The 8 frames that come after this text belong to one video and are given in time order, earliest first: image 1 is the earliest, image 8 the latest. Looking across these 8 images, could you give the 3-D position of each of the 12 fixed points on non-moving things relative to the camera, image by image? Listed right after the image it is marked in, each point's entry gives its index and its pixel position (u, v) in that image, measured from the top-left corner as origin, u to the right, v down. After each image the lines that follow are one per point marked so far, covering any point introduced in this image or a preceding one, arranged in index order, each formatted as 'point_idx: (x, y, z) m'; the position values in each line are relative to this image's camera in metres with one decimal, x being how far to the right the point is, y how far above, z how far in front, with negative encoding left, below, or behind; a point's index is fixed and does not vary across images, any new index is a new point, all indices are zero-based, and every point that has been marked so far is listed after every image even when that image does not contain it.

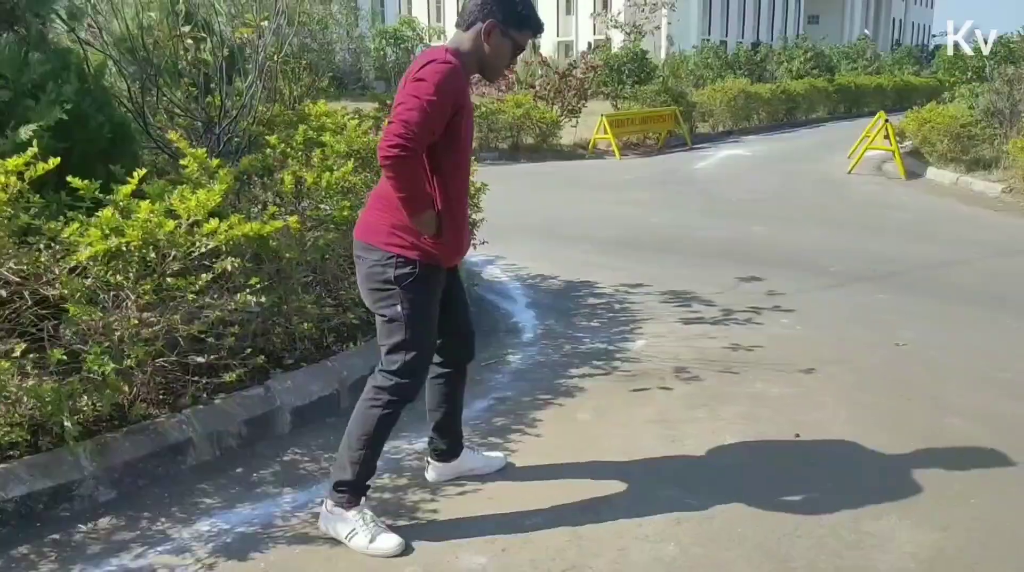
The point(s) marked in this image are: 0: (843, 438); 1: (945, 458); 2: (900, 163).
0: (+1.6, -0.8, +4.0) m
1: (+2.0, -0.8, +3.8) m
2: (+7.4, +2.3, +15.2) m
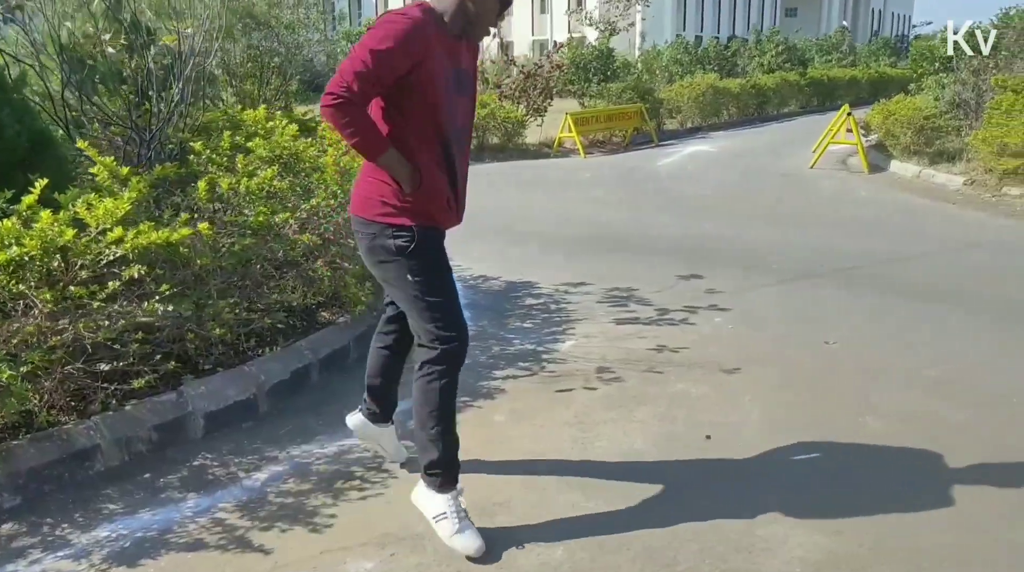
0: (+1.2, -0.8, +4.1) m
1: (+1.6, -0.8, +3.9) m
2: (+6.7, +2.4, +15.4) m
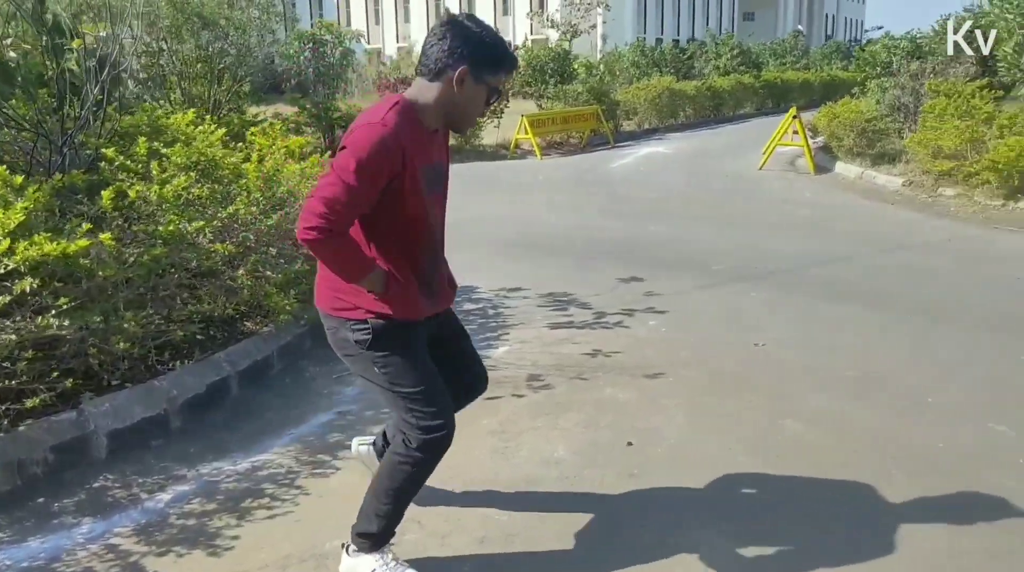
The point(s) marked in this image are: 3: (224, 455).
0: (+0.8, -0.8, +4.0) m
1: (+1.2, -0.8, +3.9) m
2: (+5.8, +2.4, +15.6) m
3: (-1.4, -0.8, +3.9) m
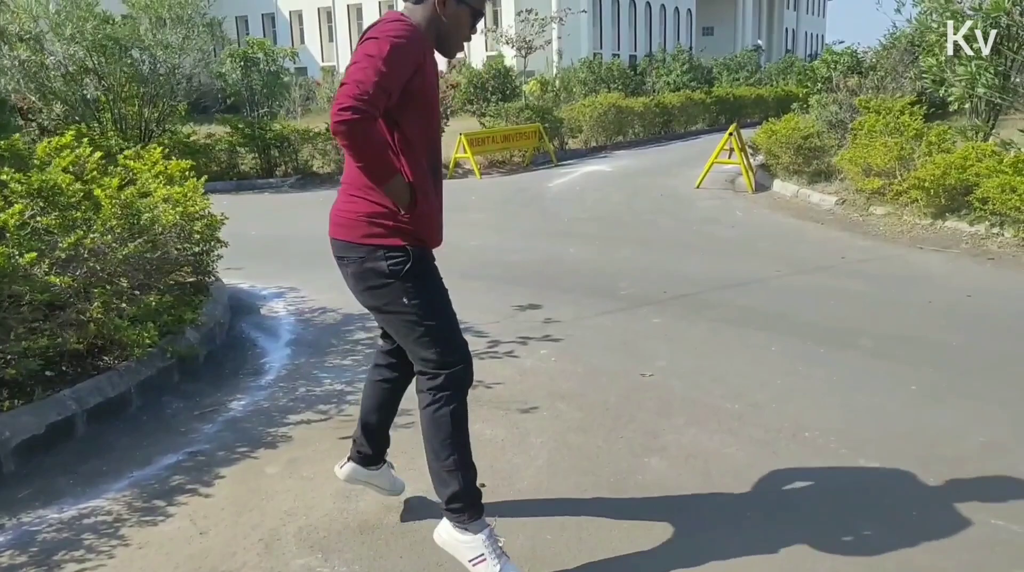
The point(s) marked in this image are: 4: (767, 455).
0: (+0.1, -1.0, +4.0) m
1: (+0.5, -1.0, +3.8) m
2: (+4.6, +2.1, +15.8) m
3: (-2.1, -1.0, +3.7) m
4: (+1.3, -0.9, +4.2) m
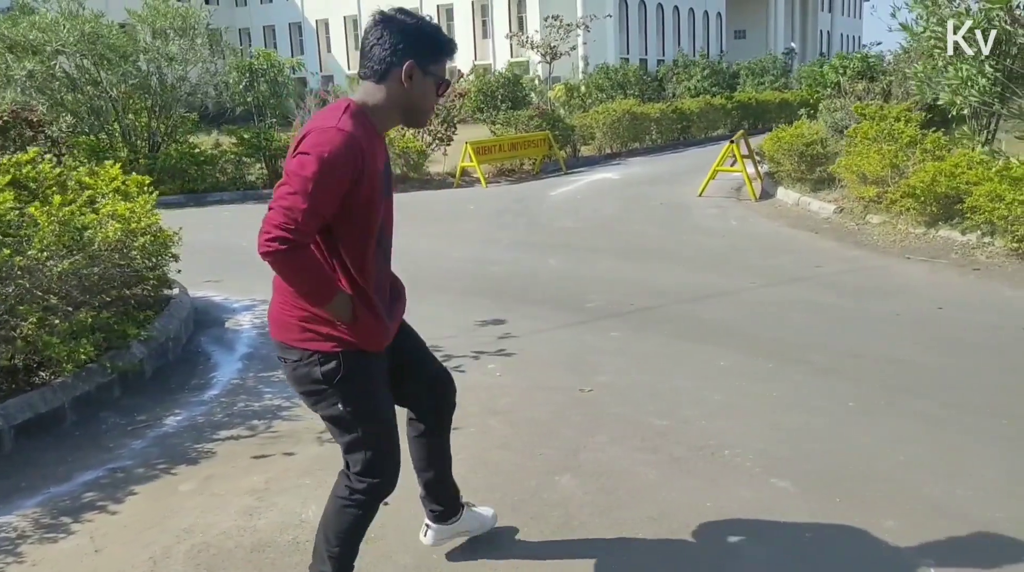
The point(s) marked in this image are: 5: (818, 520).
0: (-0.4, -1.1, +4.0) m
1: (0.0, -1.1, +3.8) m
2: (+4.6, +1.9, +15.6) m
3: (-2.6, -1.1, +3.8) m
4: (+0.9, -1.0, +4.2) m
5: (+1.4, -1.1, +3.8) m
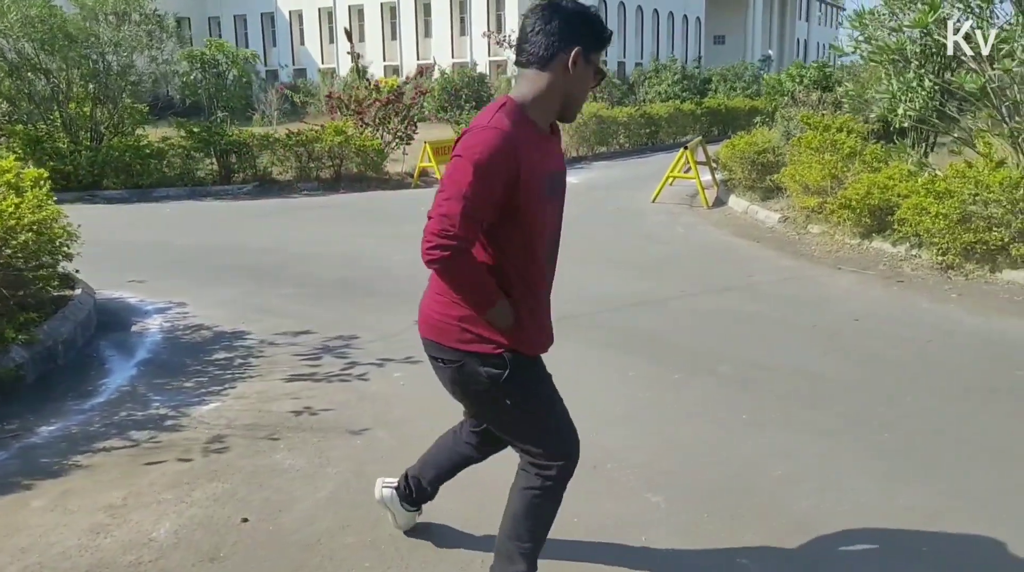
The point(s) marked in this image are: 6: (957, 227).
0: (-1.0, -1.1, +3.8) m
1: (-0.6, -1.1, +3.7) m
2: (+3.7, +1.8, +15.6) m
3: (-3.2, -1.1, +3.6) m
4: (+0.2, -1.1, +4.1) m
5: (+0.8, -1.2, +3.7) m
6: (+4.3, +0.6, +7.4) m
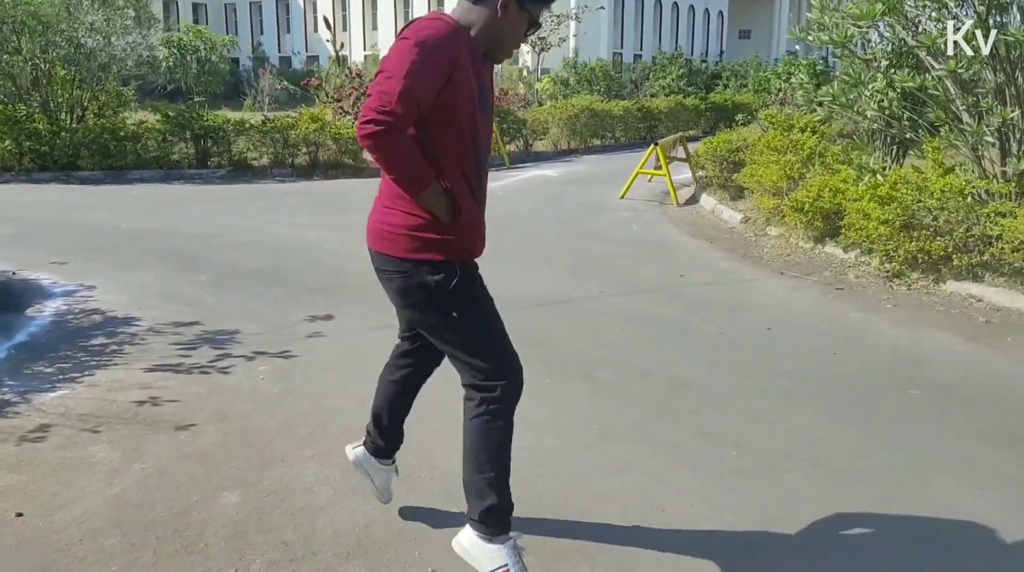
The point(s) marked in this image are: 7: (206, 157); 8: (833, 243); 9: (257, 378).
0: (-2.0, -1.1, +3.8) m
1: (-1.6, -1.1, +3.6) m
2: (+3.1, +1.8, +15.3) m
3: (-4.2, -1.0, +3.6) m
4: (-0.8, -1.1, +4.0) m
5: (-0.2, -1.2, +3.6) m
6: (+3.4, +0.5, +7.2) m
7: (-6.5, +2.7, +17.2) m
8: (+3.9, +0.5, +10.0) m
9: (-1.7, -0.6, +5.6) m
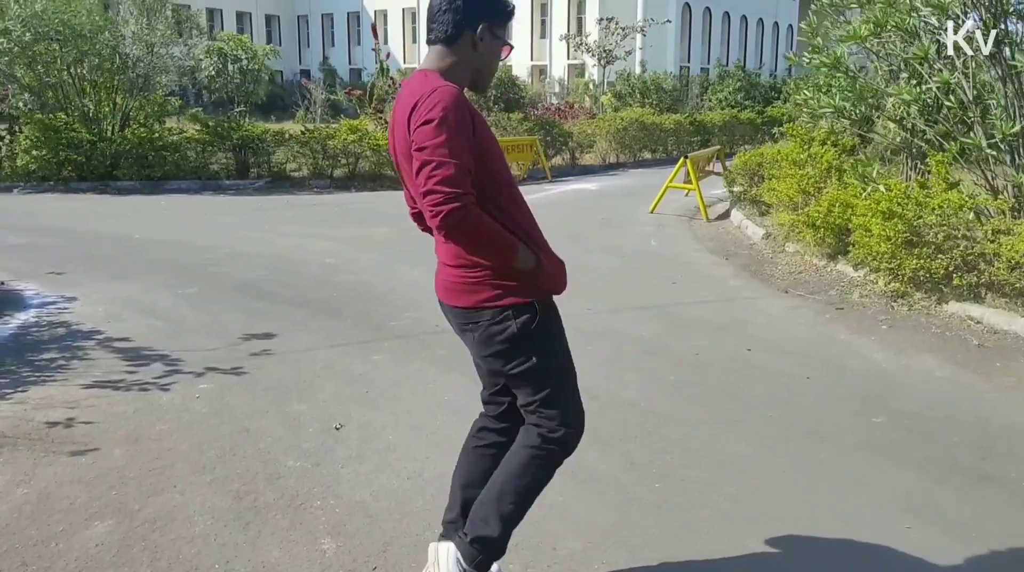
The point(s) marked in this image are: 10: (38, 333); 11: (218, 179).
0: (-2.5, -1.1, +3.6) m
1: (-2.1, -1.2, +3.4) m
2: (+3.6, +1.5, +14.7) m
3: (-4.7, -1.0, +3.6) m
4: (-1.3, -1.2, +3.7) m
5: (-0.8, -1.3, +3.2) m
6: (+3.2, +0.3, +6.5) m
7: (-5.7, +2.5, +17.4) m
8: (+3.9, +0.3, +9.2) m
9: (-2.1, -0.7, +5.4) m
10: (-3.9, -0.3, +6.7) m
11: (-6.2, +2.2, +17.1) m
